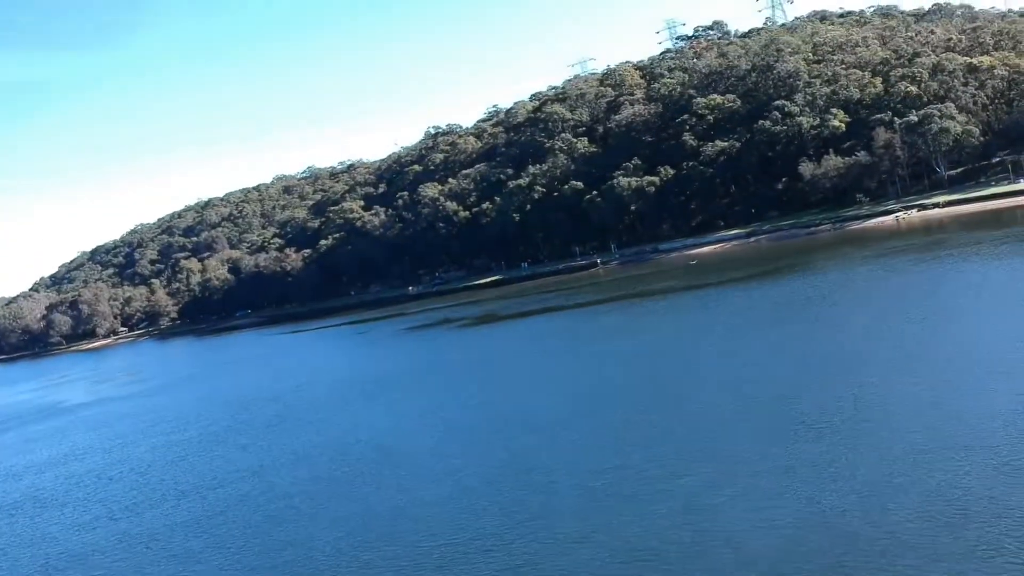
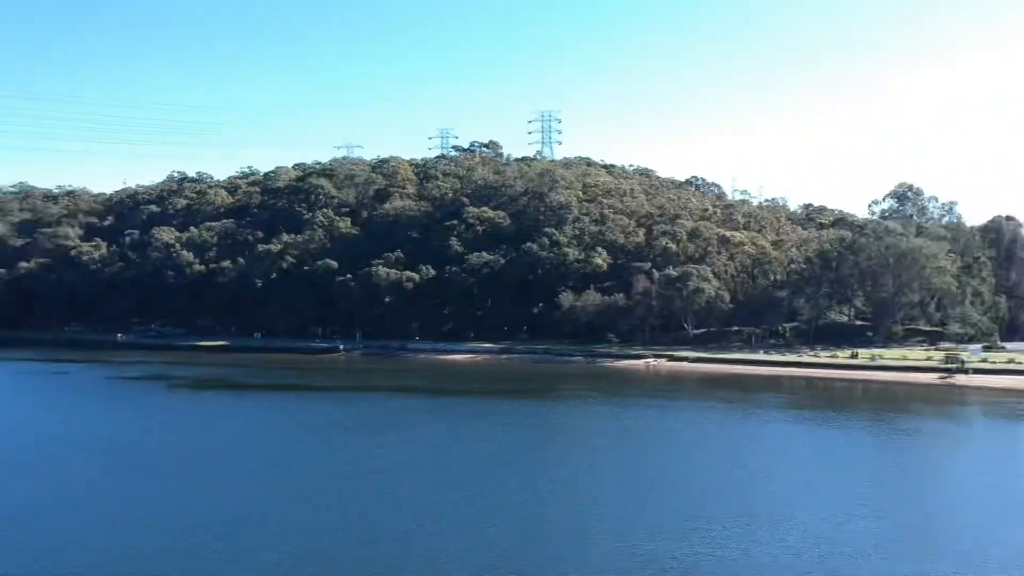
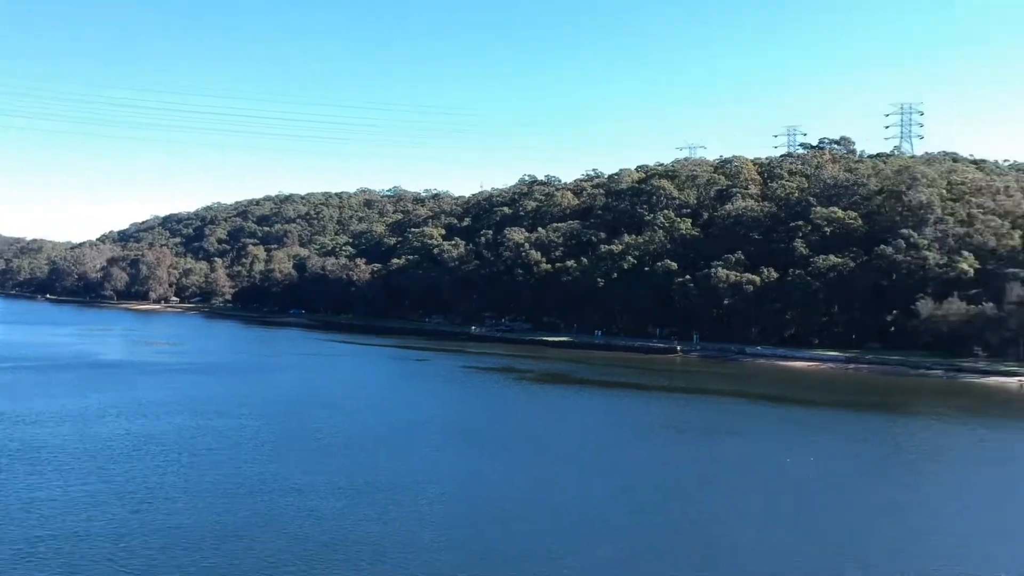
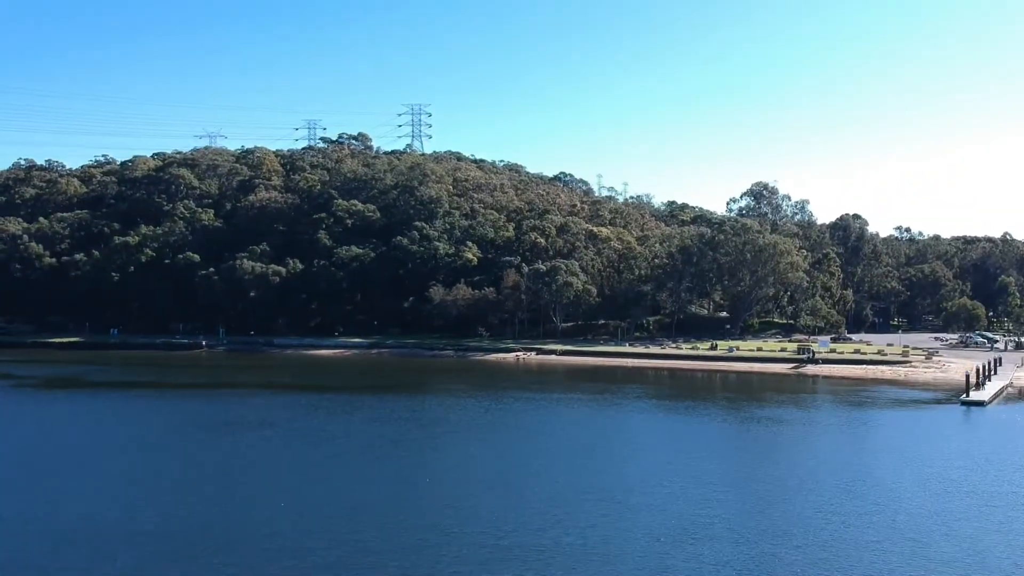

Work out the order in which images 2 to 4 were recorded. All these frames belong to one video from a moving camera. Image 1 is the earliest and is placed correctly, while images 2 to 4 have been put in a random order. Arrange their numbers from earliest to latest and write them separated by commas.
3, 2, 4
